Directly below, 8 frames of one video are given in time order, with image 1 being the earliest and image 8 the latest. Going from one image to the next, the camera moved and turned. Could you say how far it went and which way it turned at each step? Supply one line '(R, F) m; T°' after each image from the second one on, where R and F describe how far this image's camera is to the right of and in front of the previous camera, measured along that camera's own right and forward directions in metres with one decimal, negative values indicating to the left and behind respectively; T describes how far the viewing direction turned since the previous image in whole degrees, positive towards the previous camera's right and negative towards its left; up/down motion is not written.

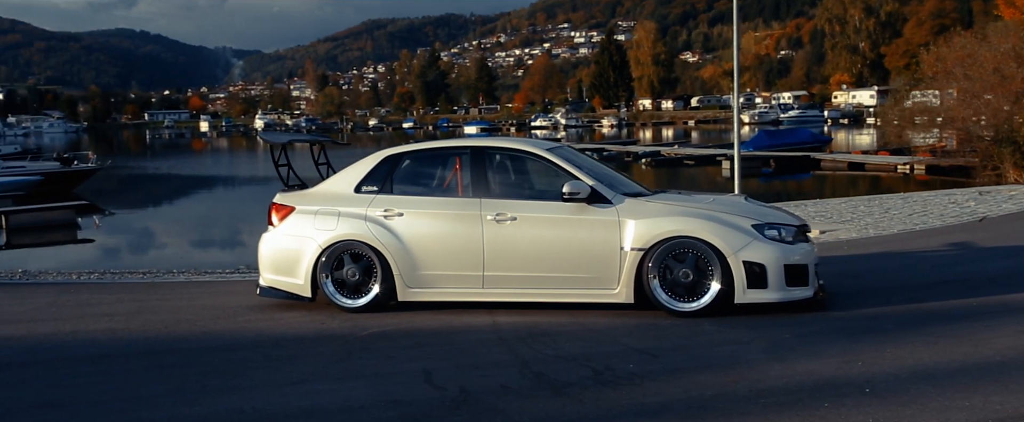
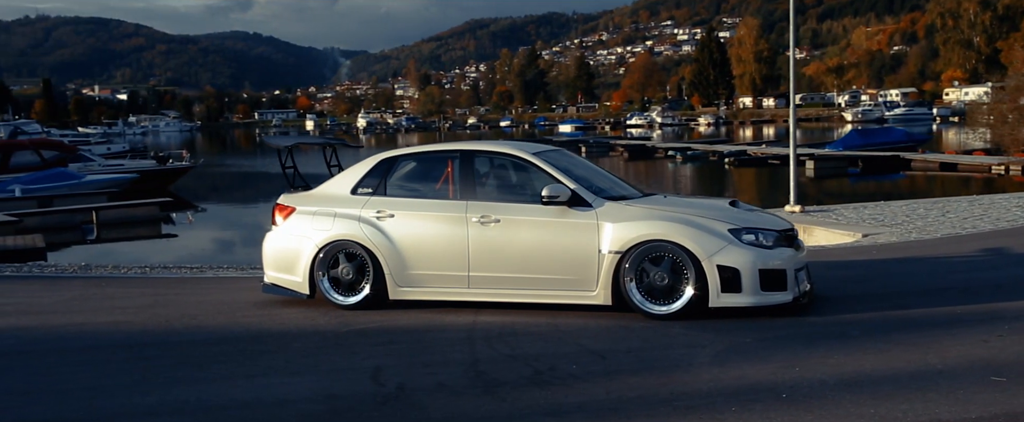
(+0.7, -0.1) m; -5°
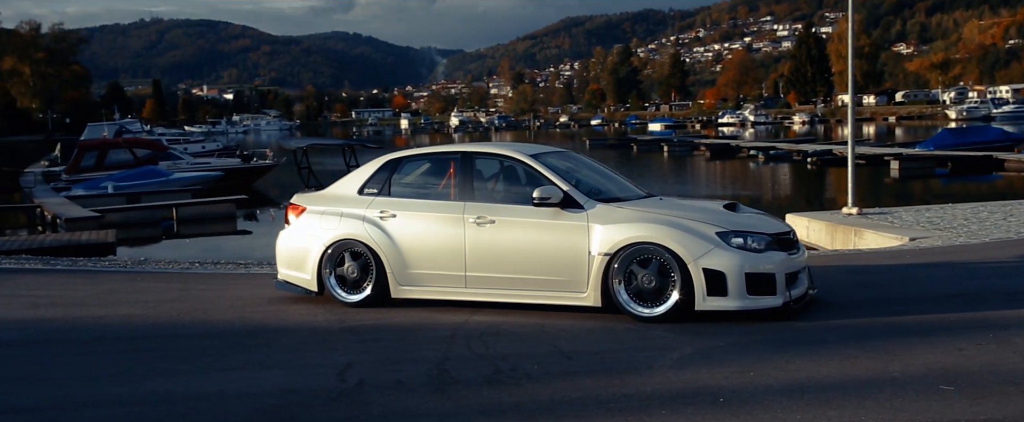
(+0.6, -0.1) m; -5°
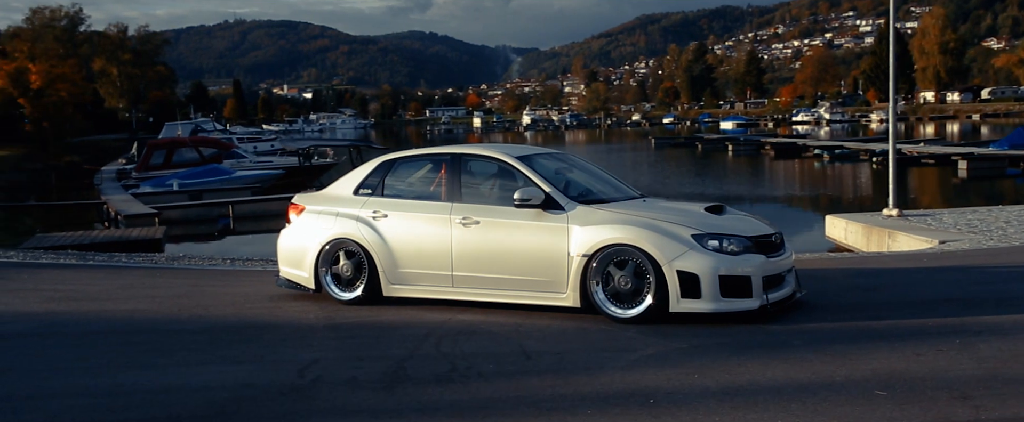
(+0.5, -0.1) m; -3°
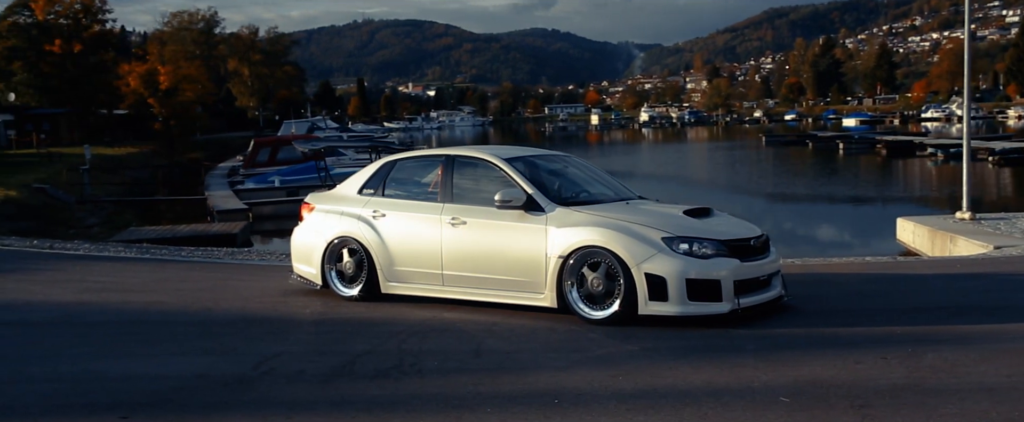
(+0.8, -0.1) m; -6°
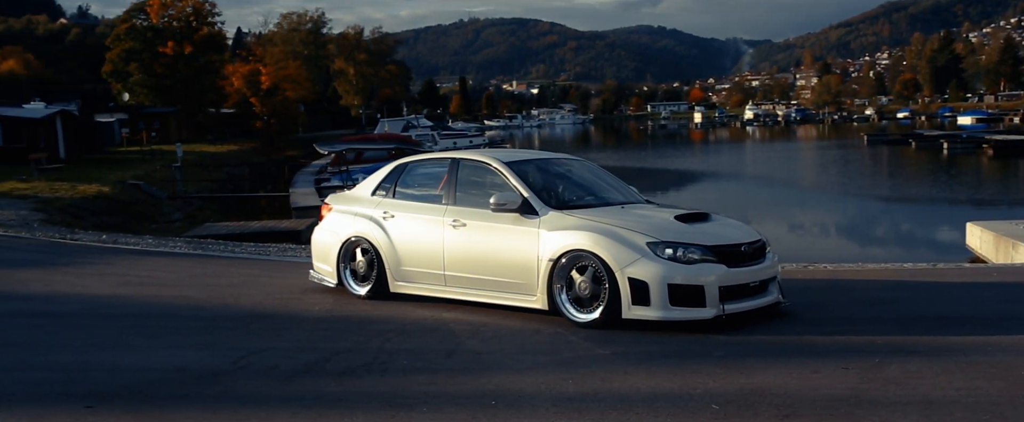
(+0.6, -0.1) m; -5°
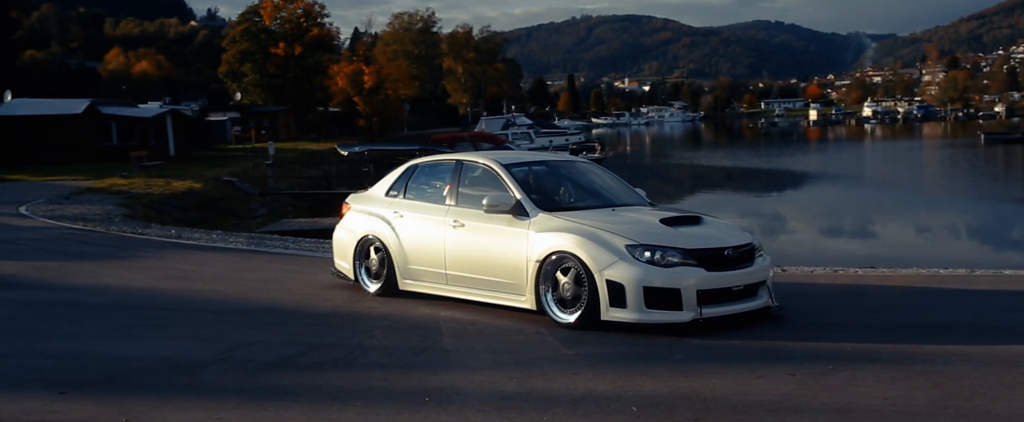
(+0.7, -0.1) m; -5°
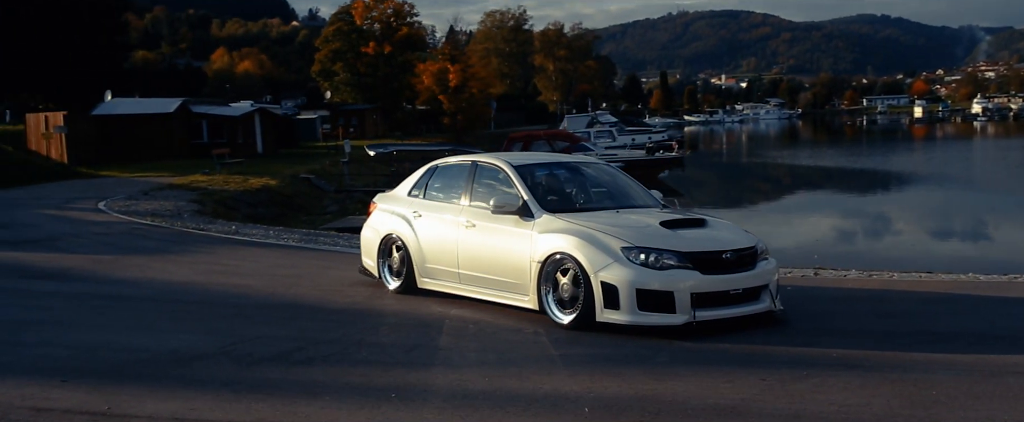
(+0.5, -0.1) m; -5°
